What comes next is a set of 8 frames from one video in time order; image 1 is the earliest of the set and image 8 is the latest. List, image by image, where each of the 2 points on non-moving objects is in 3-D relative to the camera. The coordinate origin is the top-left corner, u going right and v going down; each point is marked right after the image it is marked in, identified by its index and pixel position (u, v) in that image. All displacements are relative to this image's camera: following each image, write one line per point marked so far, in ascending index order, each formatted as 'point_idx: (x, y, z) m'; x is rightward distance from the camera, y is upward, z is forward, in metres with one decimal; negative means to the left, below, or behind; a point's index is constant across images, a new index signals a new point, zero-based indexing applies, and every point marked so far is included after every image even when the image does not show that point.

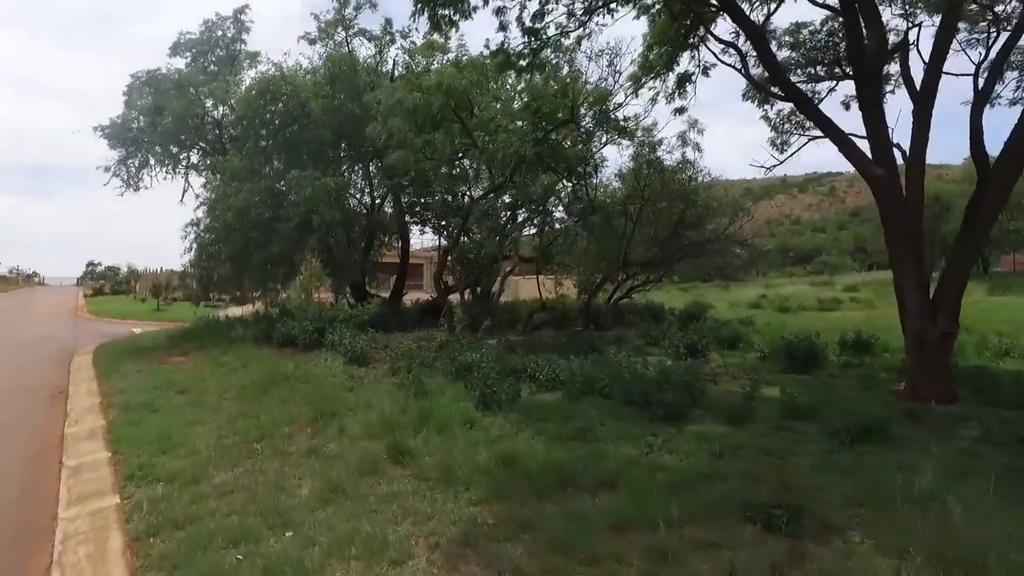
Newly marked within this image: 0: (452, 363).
0: (-0.9, -1.2, +10.5) m
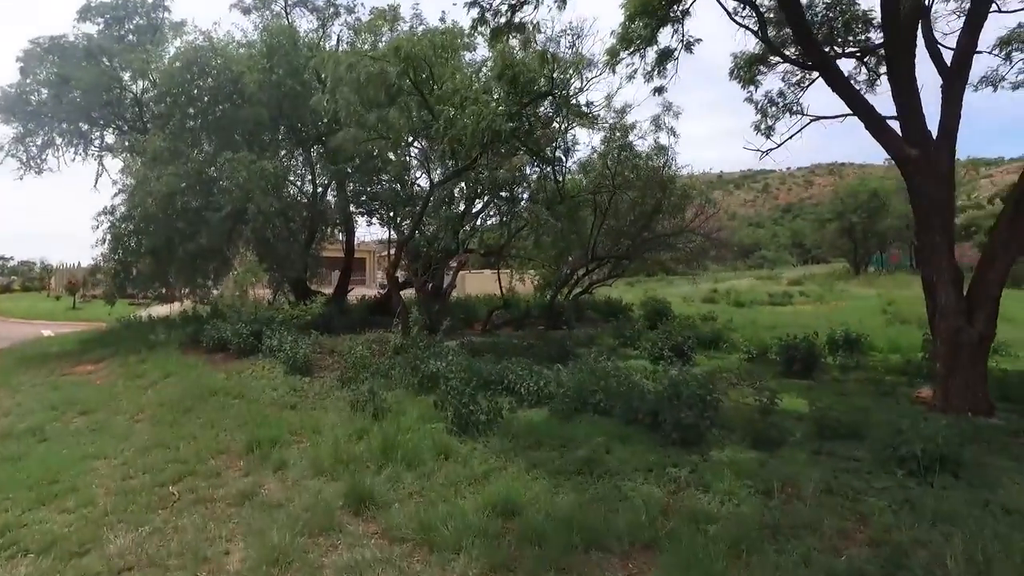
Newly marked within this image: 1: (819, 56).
0: (-1.3, -1.1, +9.0) m
1: (+3.6, +2.7, +8.0) m
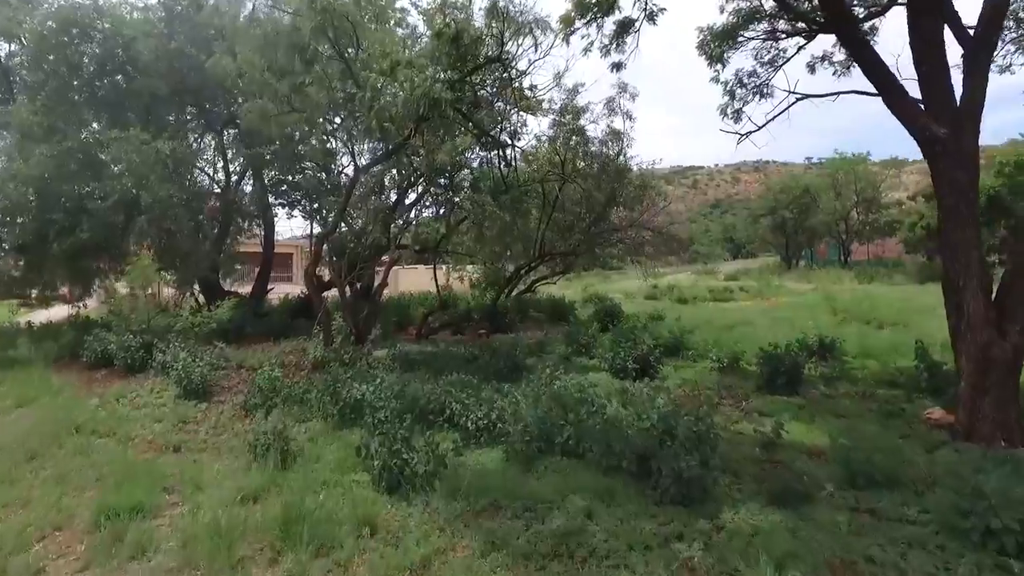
0: (-1.9, -1.2, +7.3) m
1: (+3.1, +2.7, +6.7) m
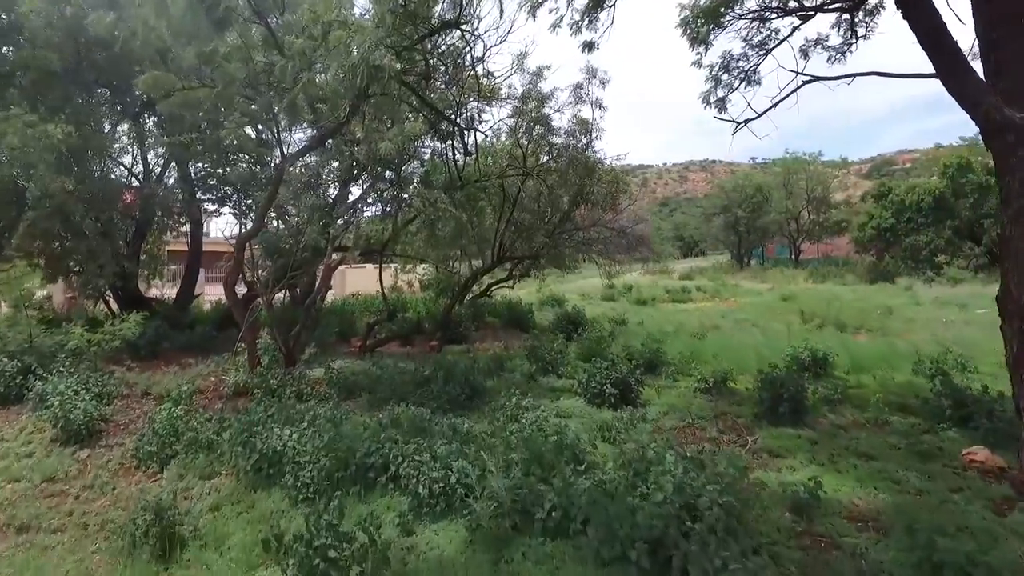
0: (-2.2, -1.4, +5.8) m
1: (+2.8, +2.5, +5.5) m
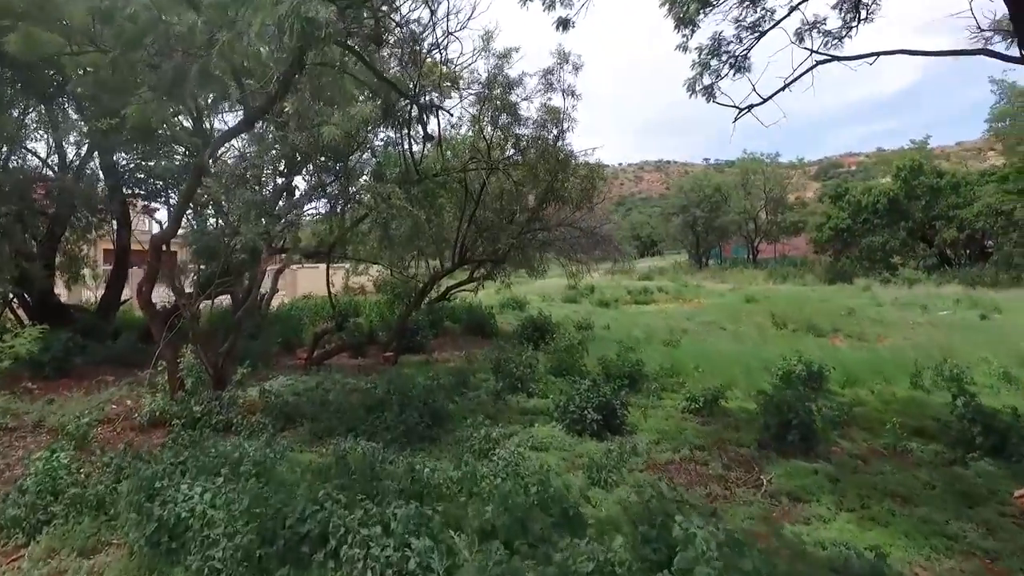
0: (-2.4, -1.5, +4.5) m
1: (+2.6, +2.4, +4.6) m
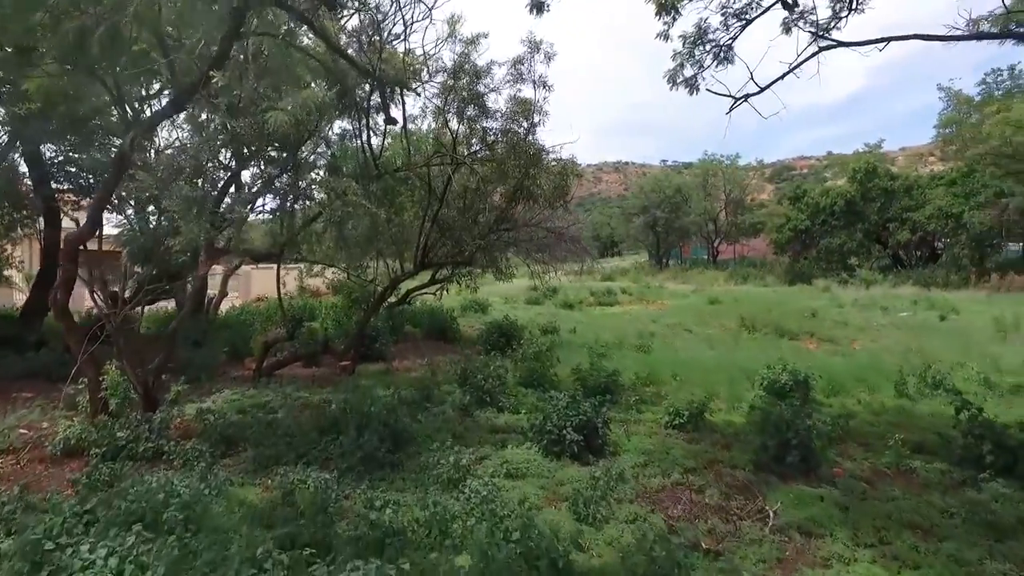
0: (-2.5, -1.5, +3.6) m
1: (+2.5, +2.4, +4.0) m
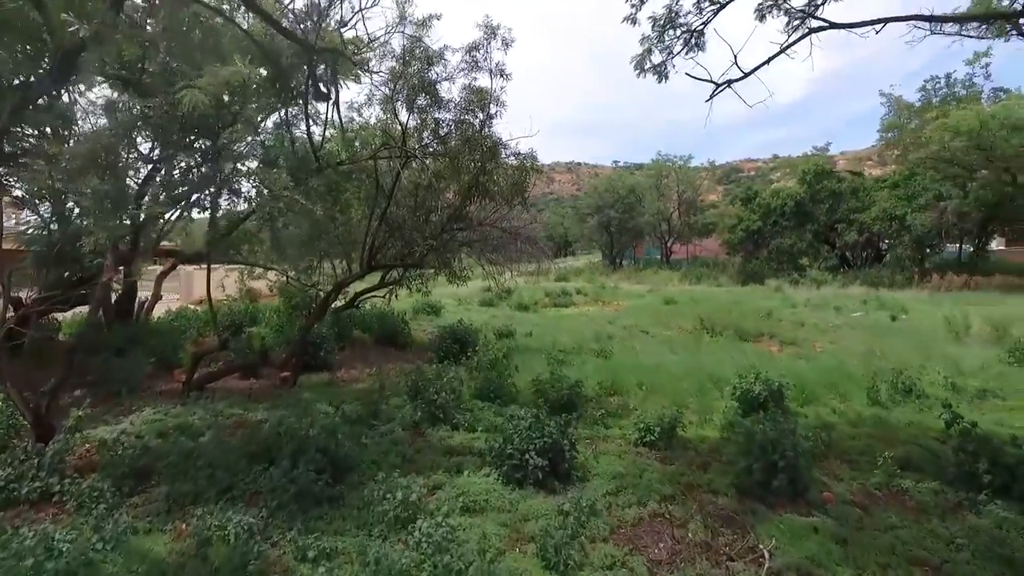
0: (-2.6, -1.6, +2.7) m
1: (+2.3, +2.3, +3.4) m
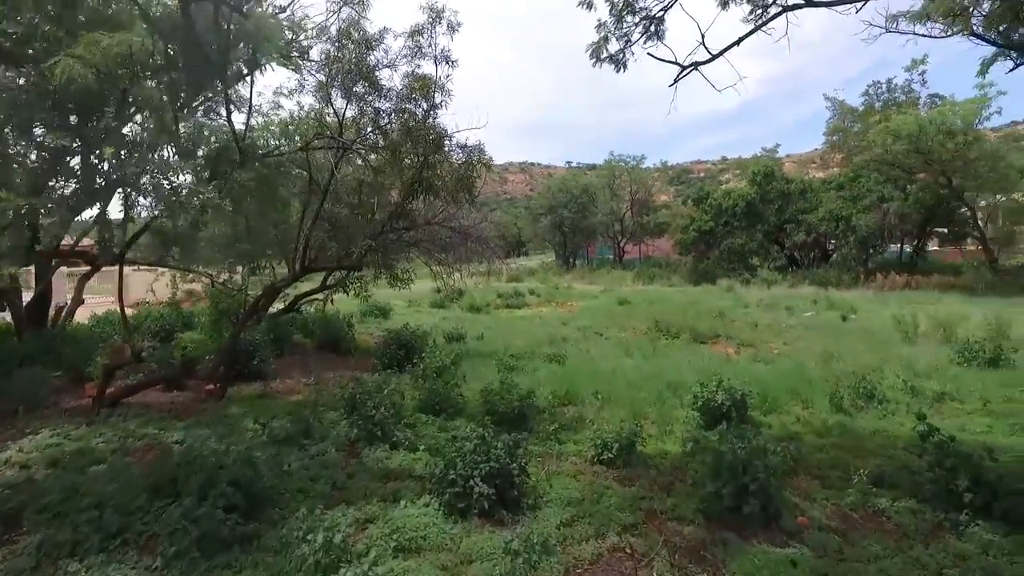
0: (-2.9, -1.6, +1.9) m
1: (+2.0, +2.3, +2.9) m
